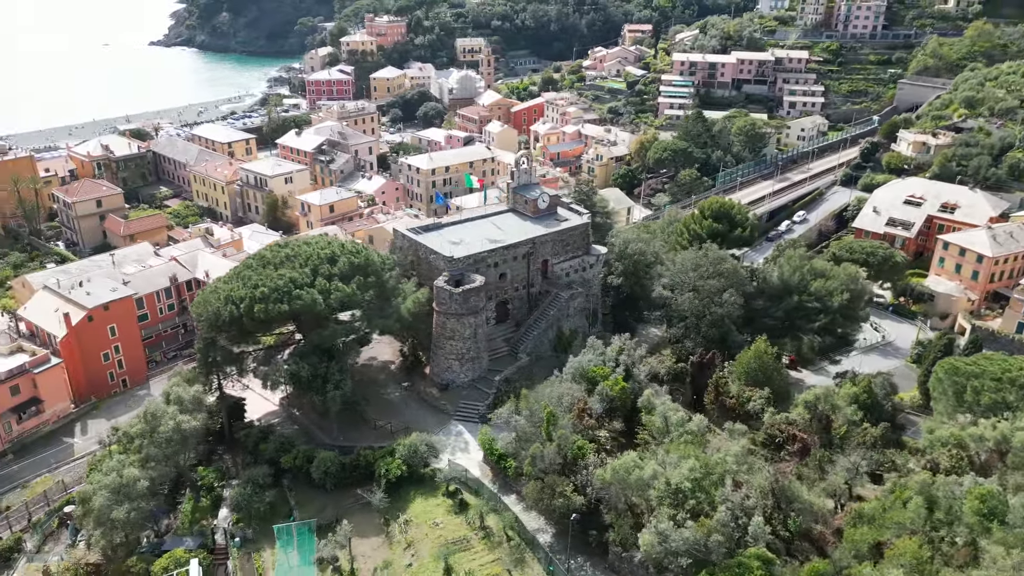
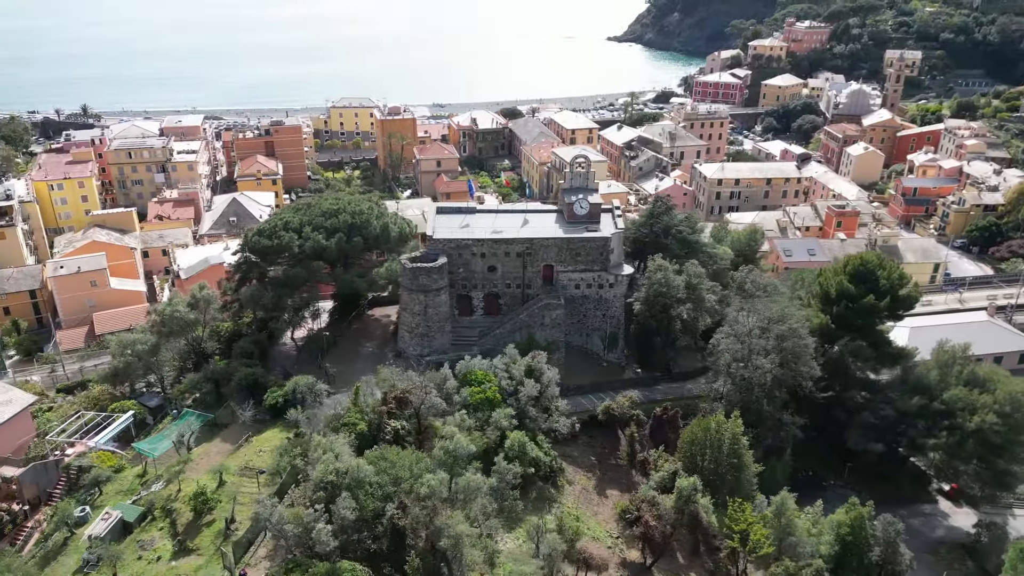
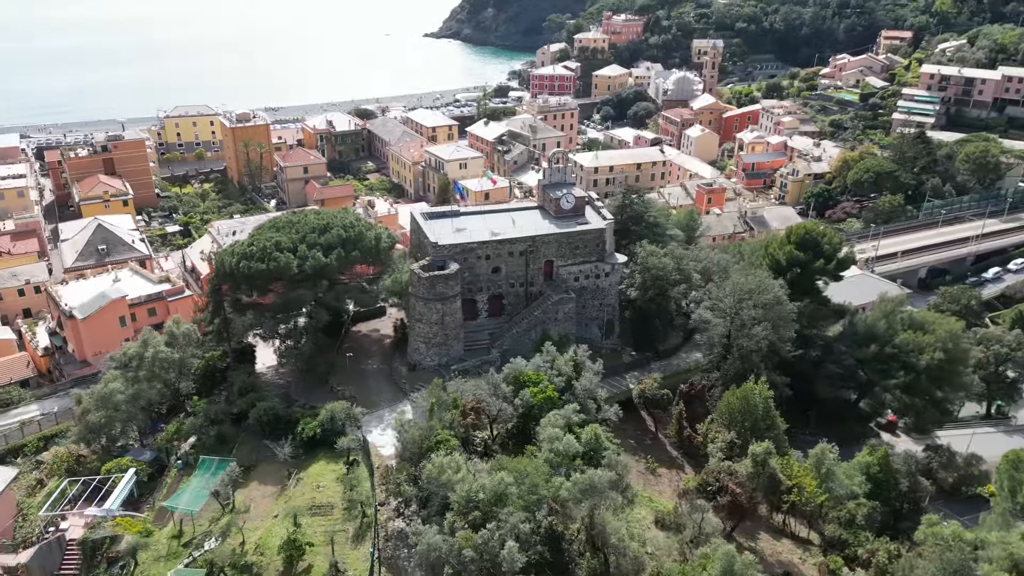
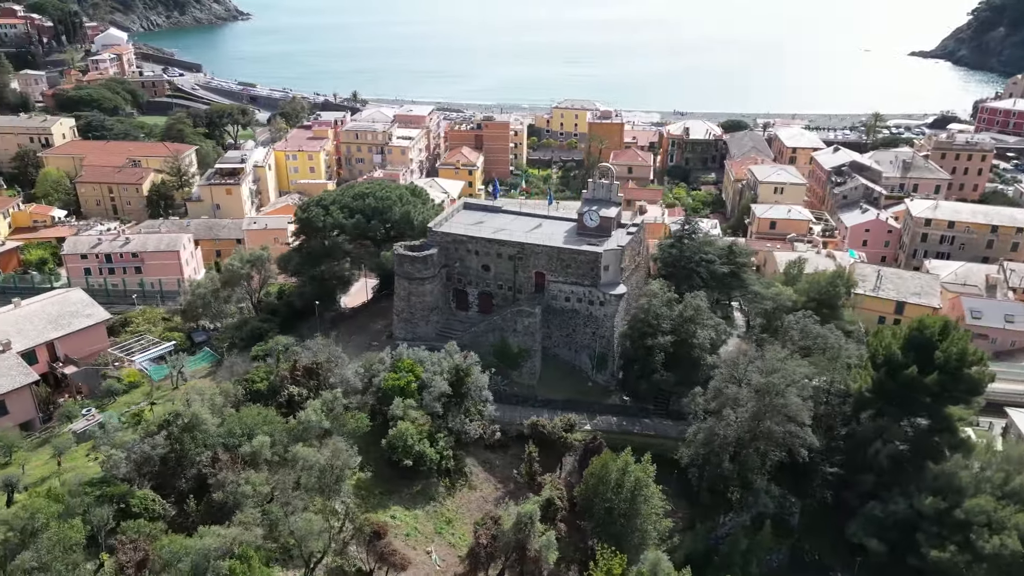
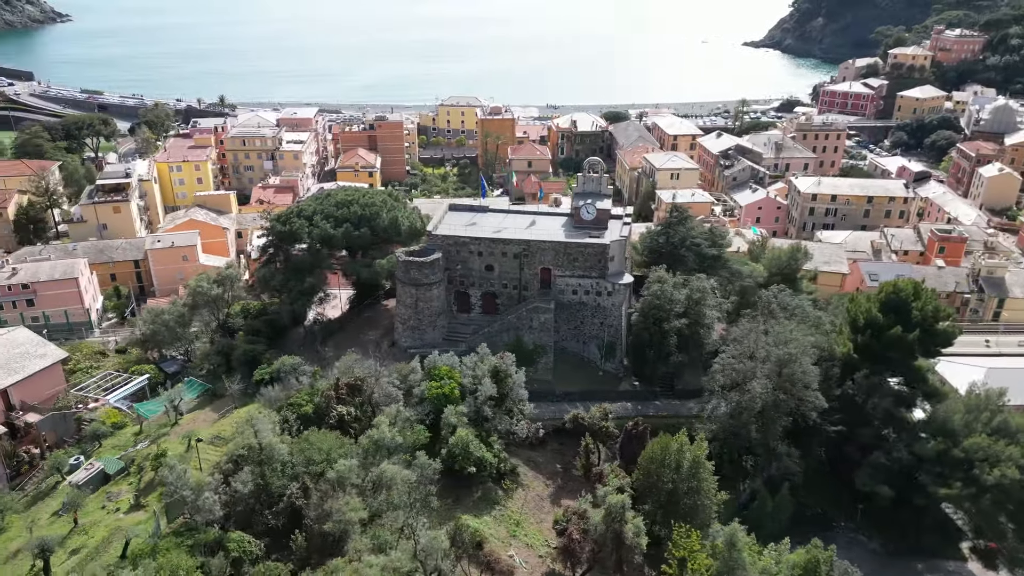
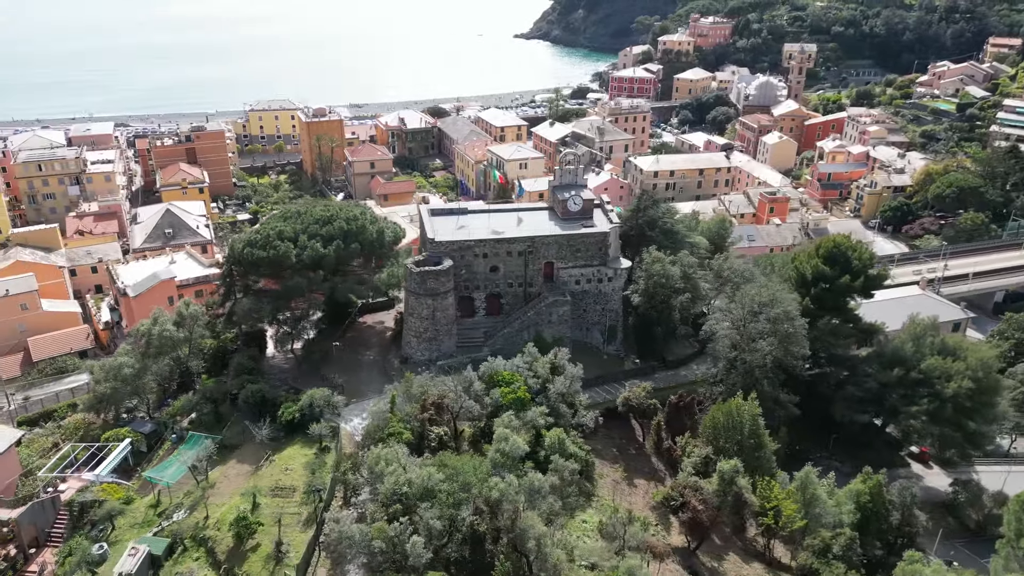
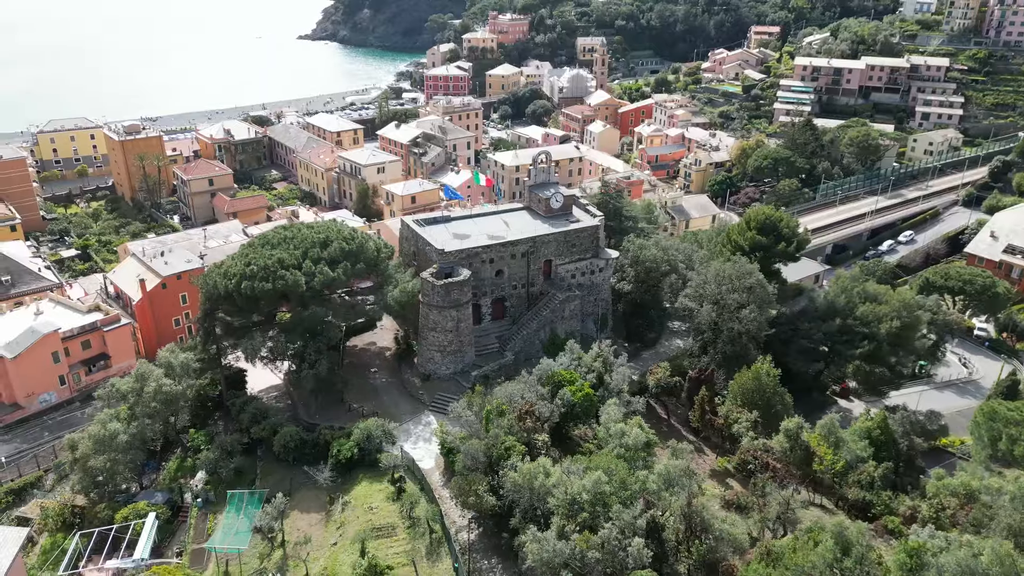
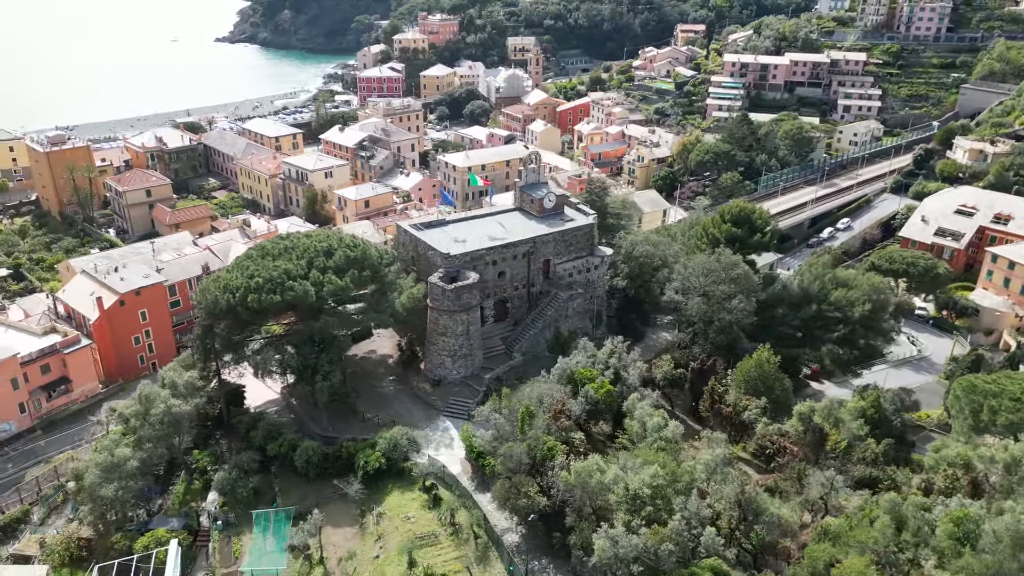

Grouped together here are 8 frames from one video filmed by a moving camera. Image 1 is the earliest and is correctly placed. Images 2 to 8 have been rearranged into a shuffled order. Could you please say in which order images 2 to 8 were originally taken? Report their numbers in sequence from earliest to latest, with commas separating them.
8, 7, 3, 6, 2, 5, 4
